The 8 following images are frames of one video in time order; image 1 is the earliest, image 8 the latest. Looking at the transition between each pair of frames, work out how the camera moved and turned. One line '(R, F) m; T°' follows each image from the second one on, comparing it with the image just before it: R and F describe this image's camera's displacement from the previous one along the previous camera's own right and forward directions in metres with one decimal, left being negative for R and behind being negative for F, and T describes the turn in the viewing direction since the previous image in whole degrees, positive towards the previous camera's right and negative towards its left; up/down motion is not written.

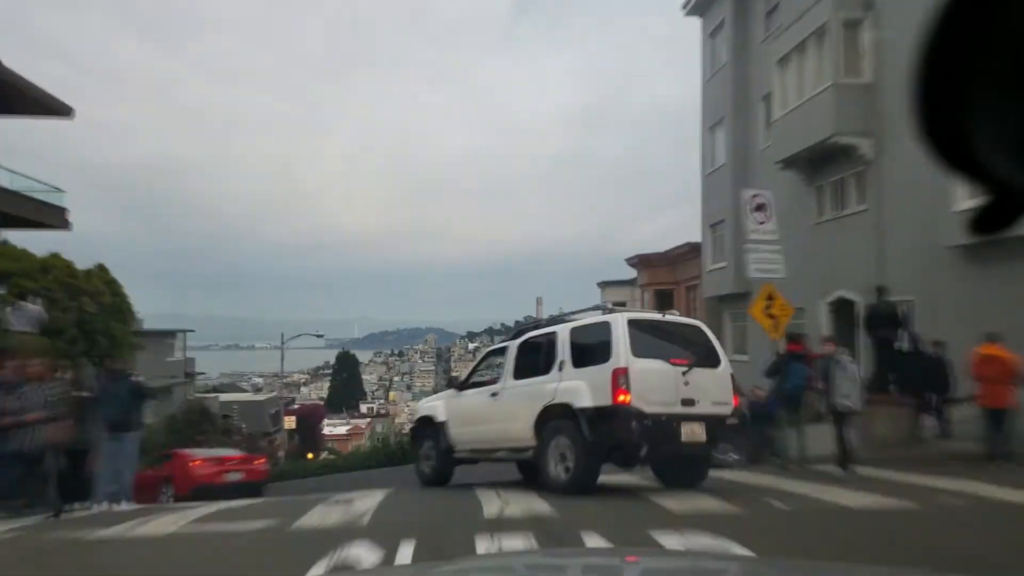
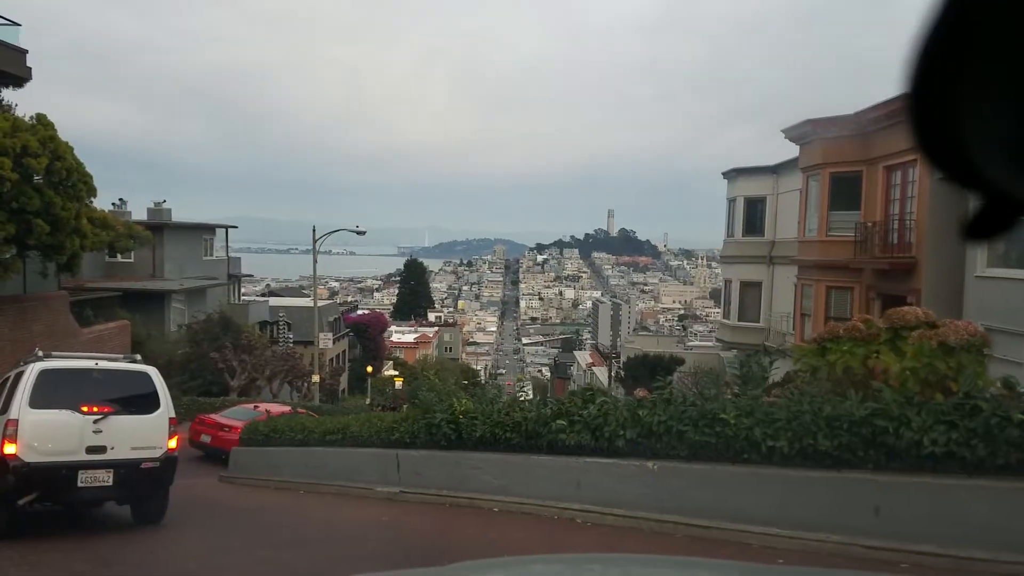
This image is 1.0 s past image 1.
(-0.8, +6.5) m; -5°
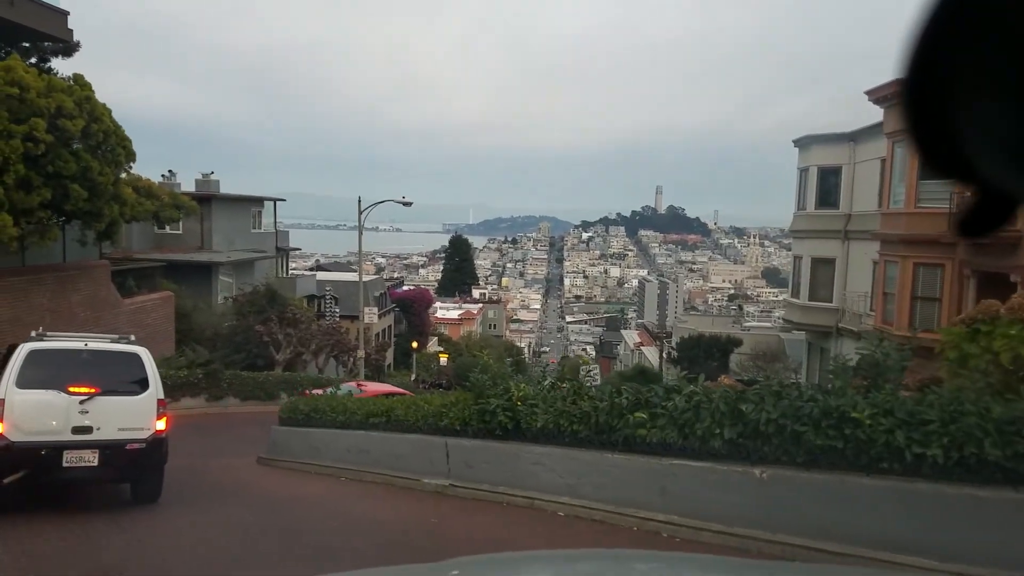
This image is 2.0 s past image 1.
(-0.2, +1.0) m; -3°
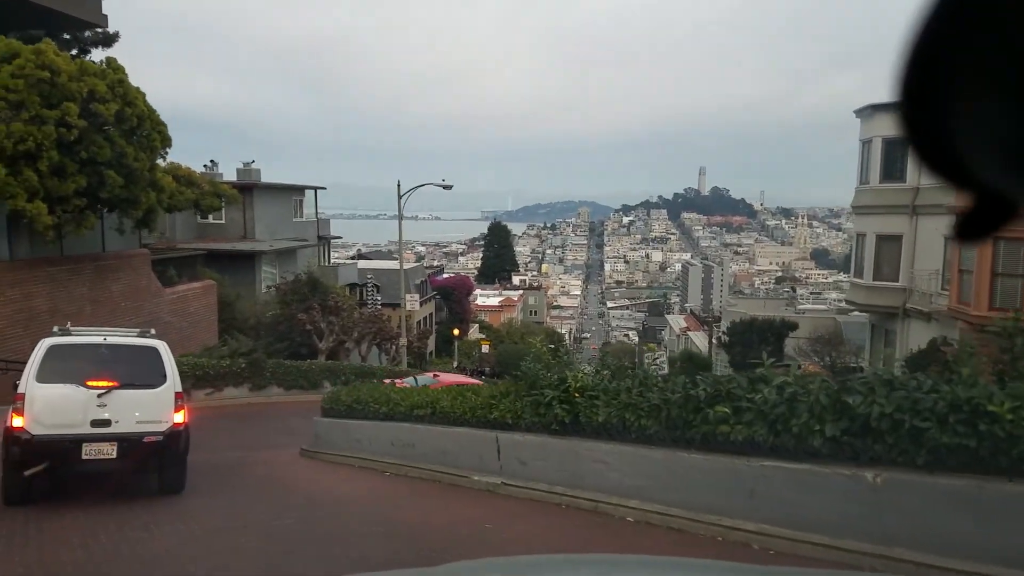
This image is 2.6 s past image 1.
(-0.1, +0.6) m; -3°
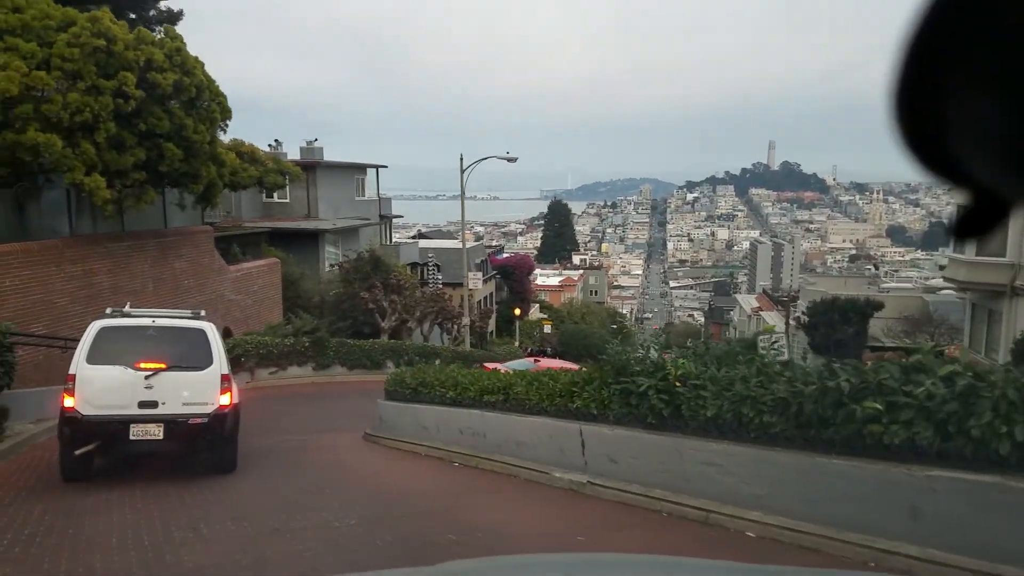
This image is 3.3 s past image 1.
(-0.2, +0.8) m; -5°
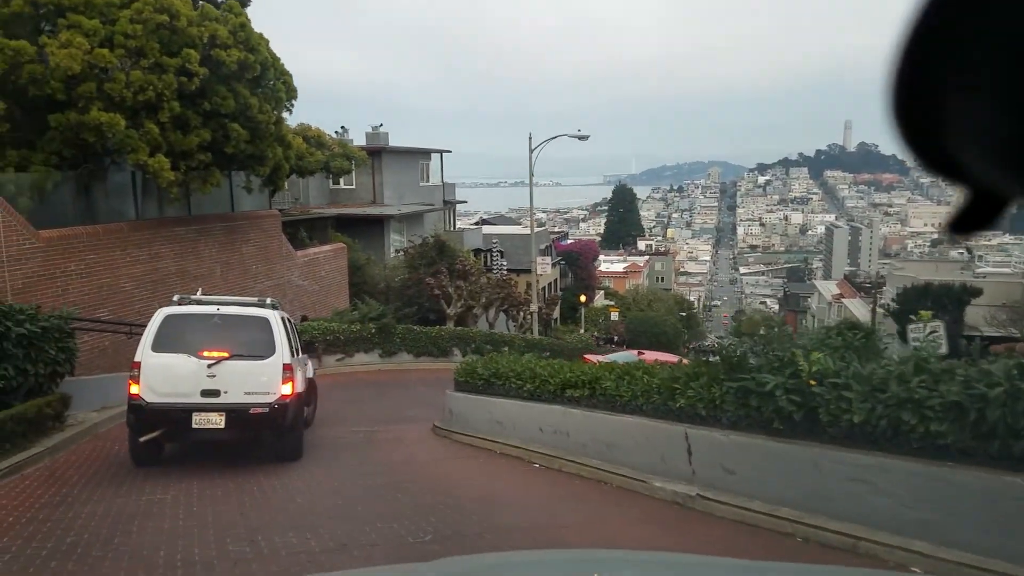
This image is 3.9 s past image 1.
(-0.2, +0.7) m; -5°
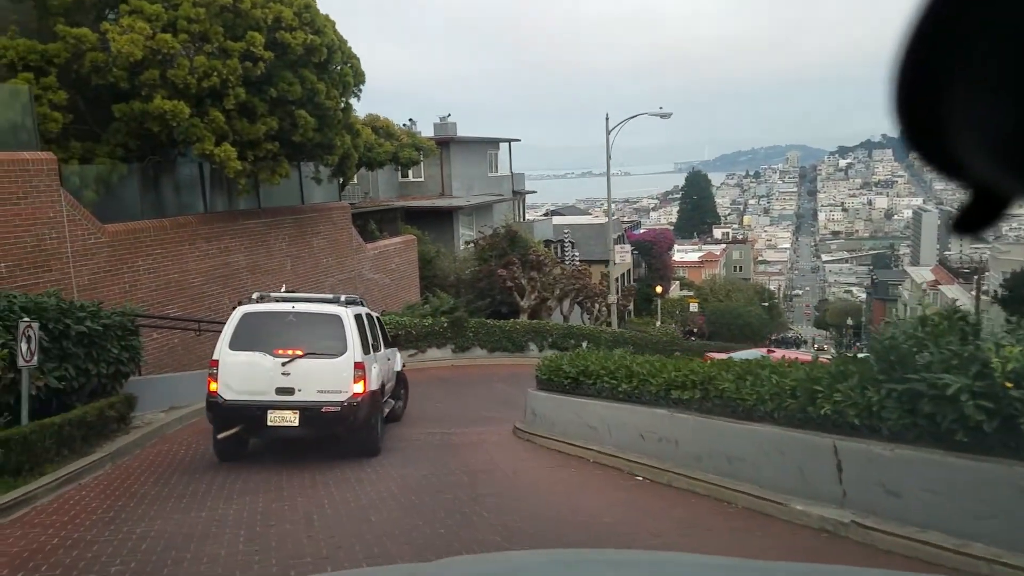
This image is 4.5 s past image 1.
(-0.2, +0.8) m; -5°
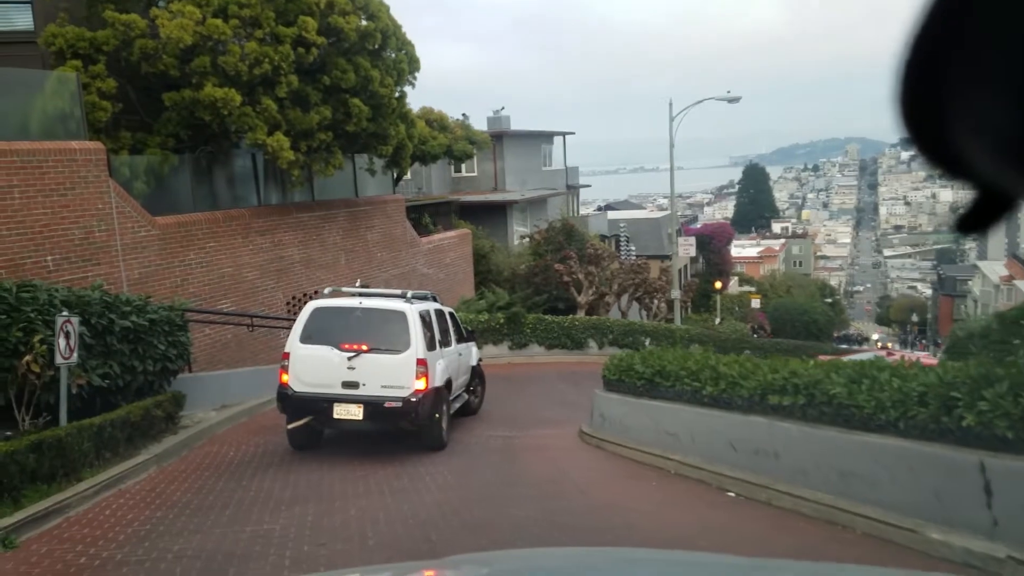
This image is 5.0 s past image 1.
(-0.2, +0.6) m; -4°
